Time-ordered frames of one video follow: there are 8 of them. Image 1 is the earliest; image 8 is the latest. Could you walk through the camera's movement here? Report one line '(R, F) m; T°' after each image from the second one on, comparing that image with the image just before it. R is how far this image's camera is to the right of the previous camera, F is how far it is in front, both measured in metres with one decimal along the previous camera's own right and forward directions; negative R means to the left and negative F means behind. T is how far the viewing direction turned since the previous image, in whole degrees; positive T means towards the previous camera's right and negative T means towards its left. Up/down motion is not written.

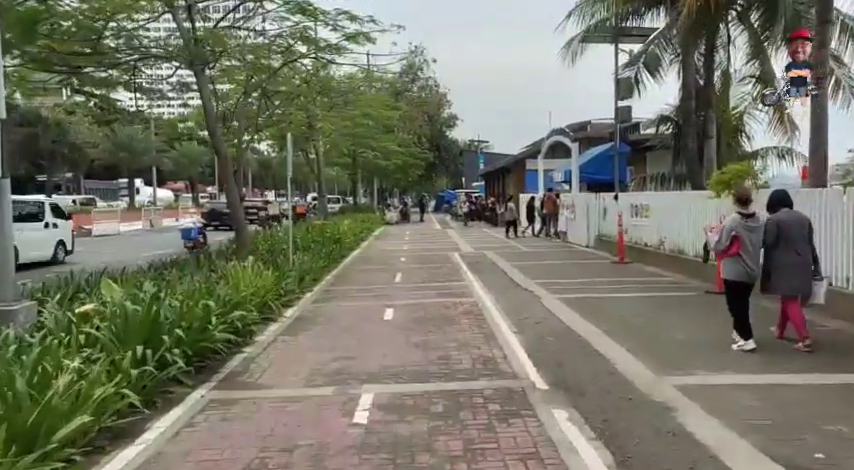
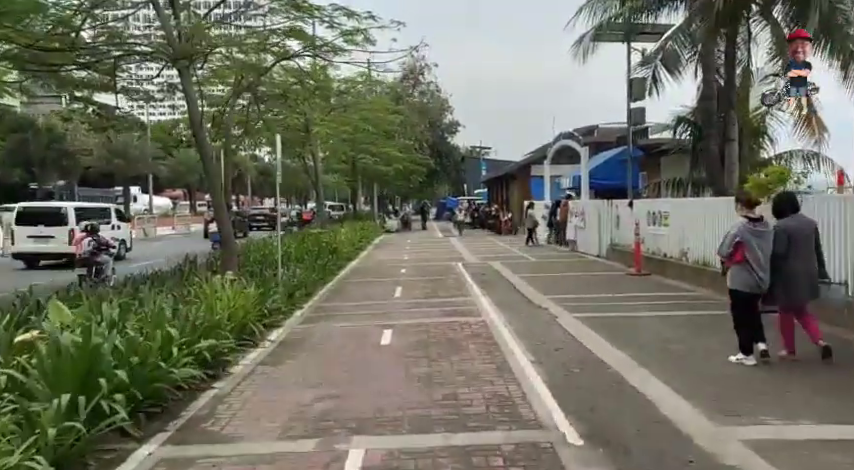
(0.0, +1.2) m; 0°
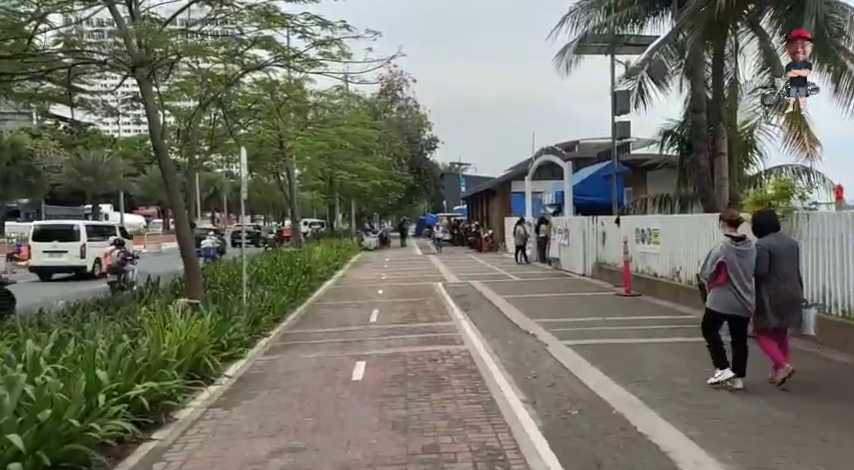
(0.0, +0.9) m; +2°
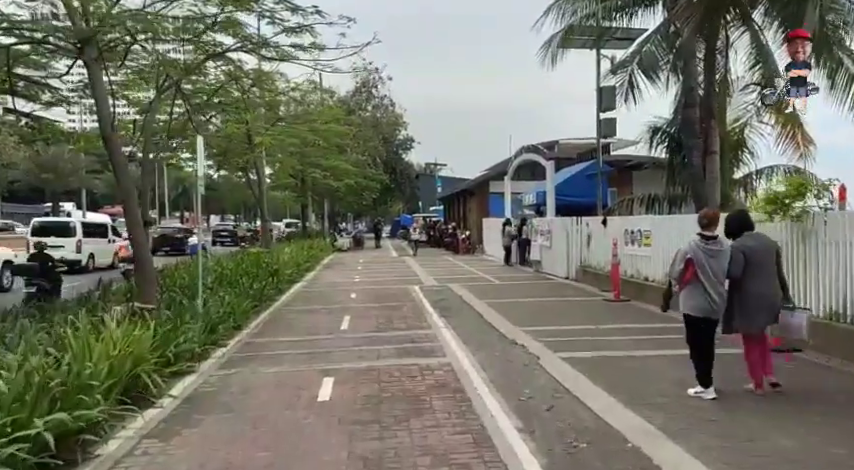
(0.0, +1.0) m; +2°
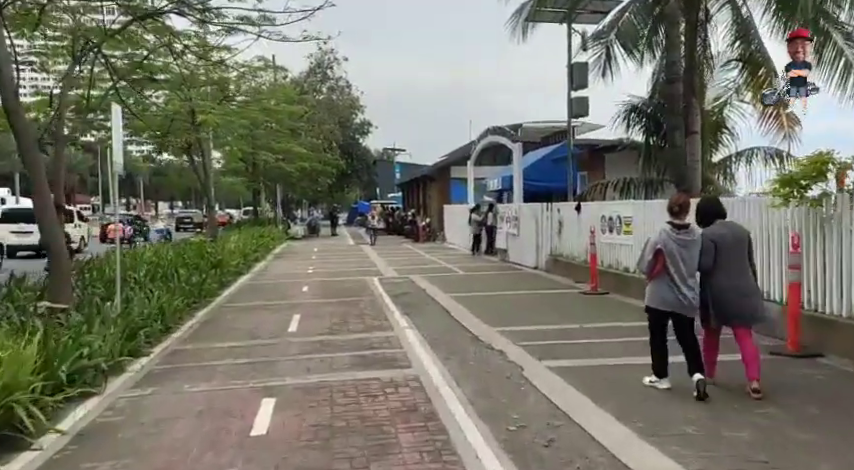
(0.0, +1.4) m; +3°
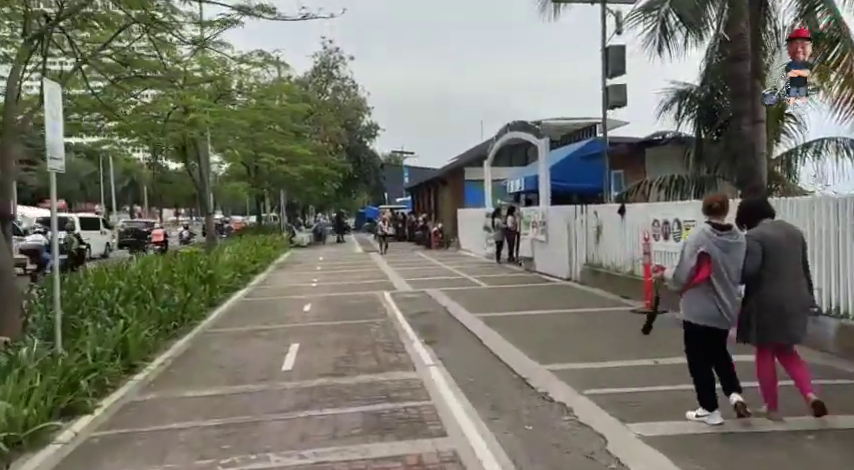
(-0.2, +2.0) m; -1°
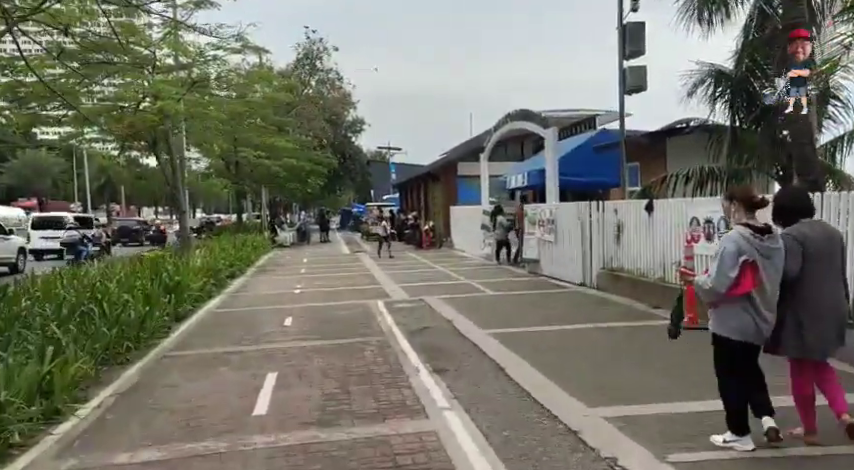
(-0.2, +1.7) m; +1°
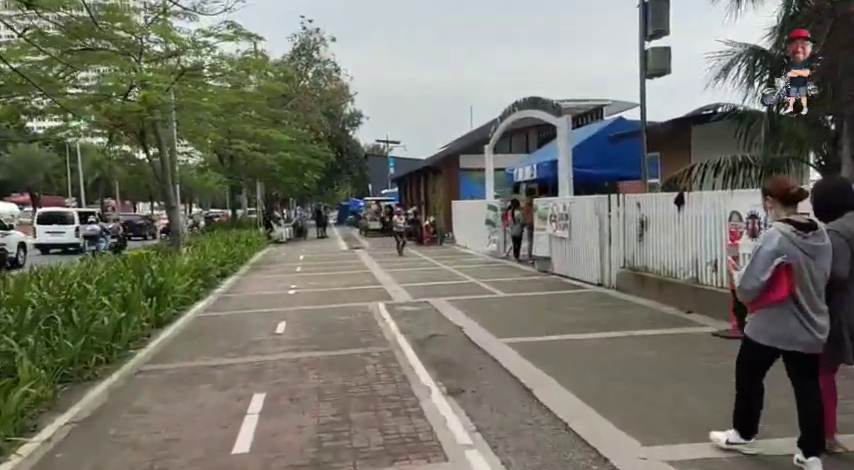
(-0.1, +1.0) m; 0°
